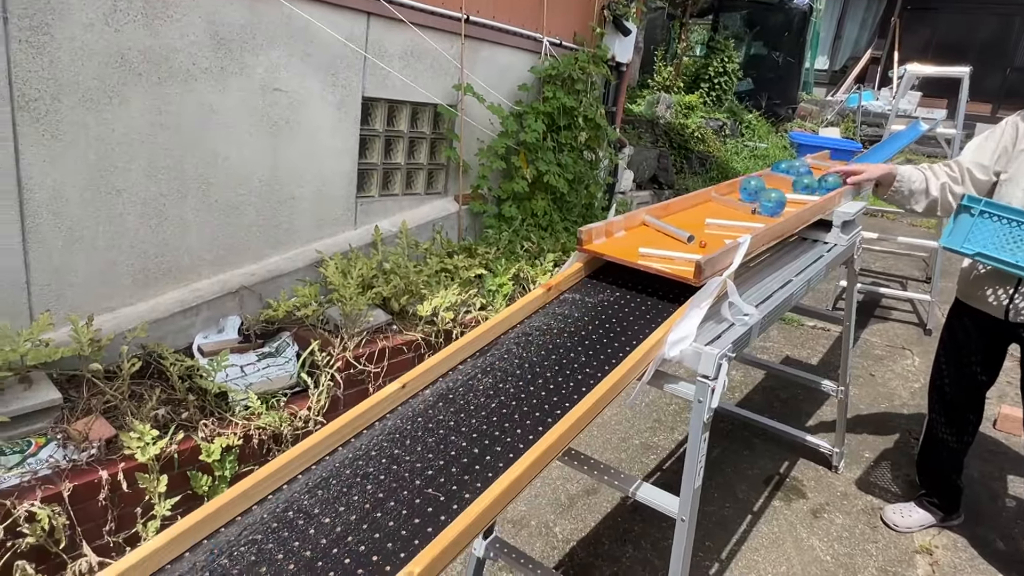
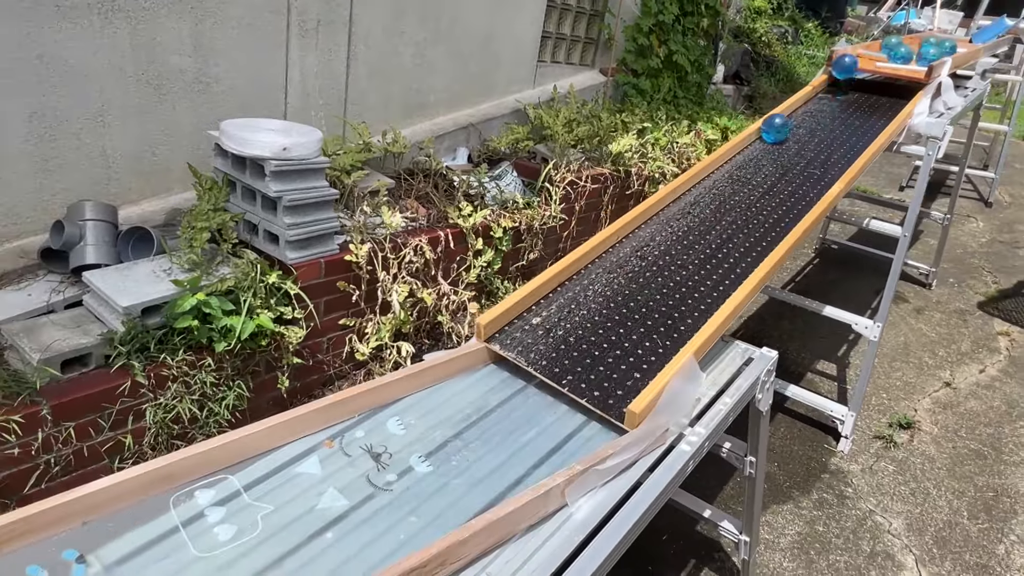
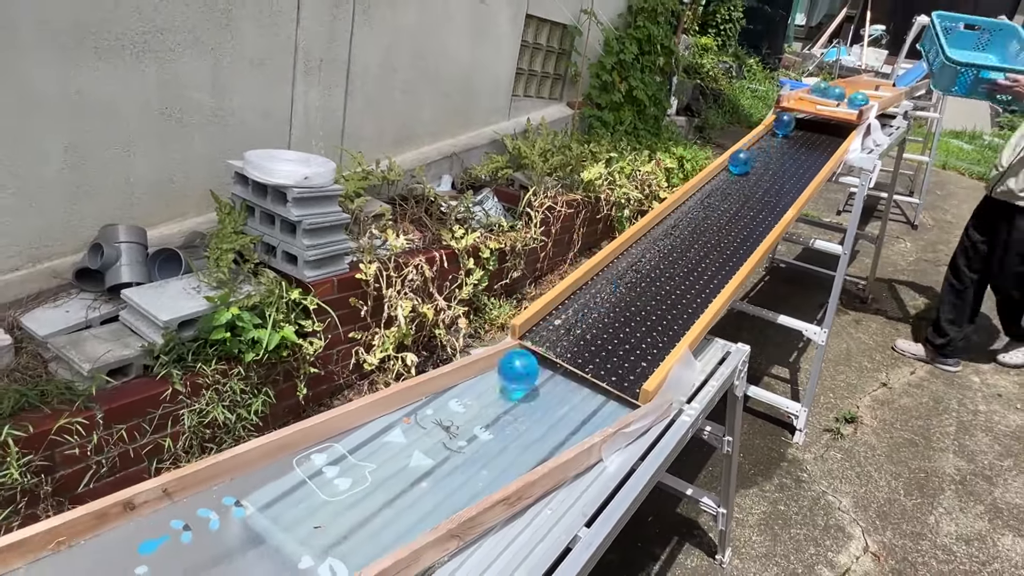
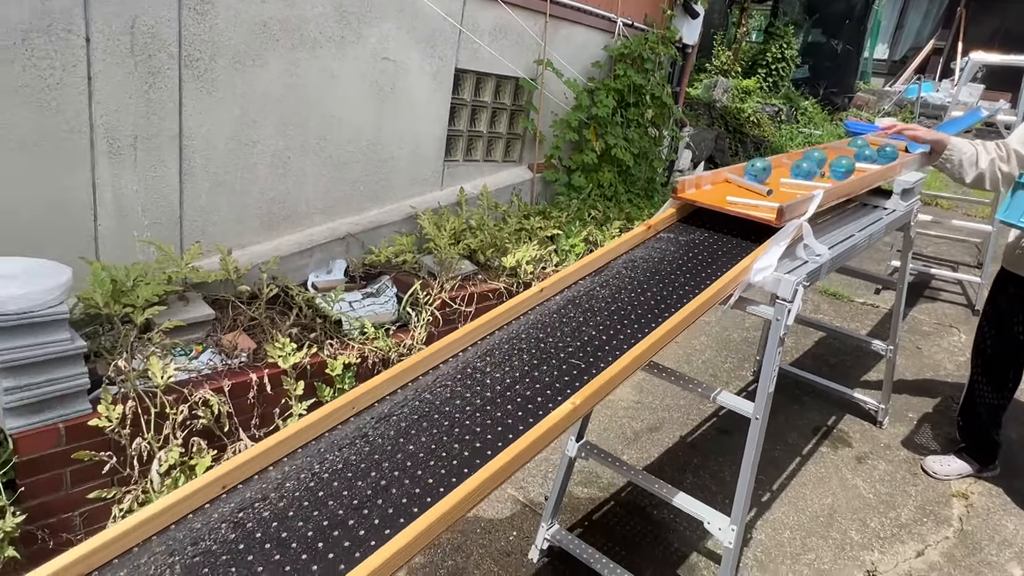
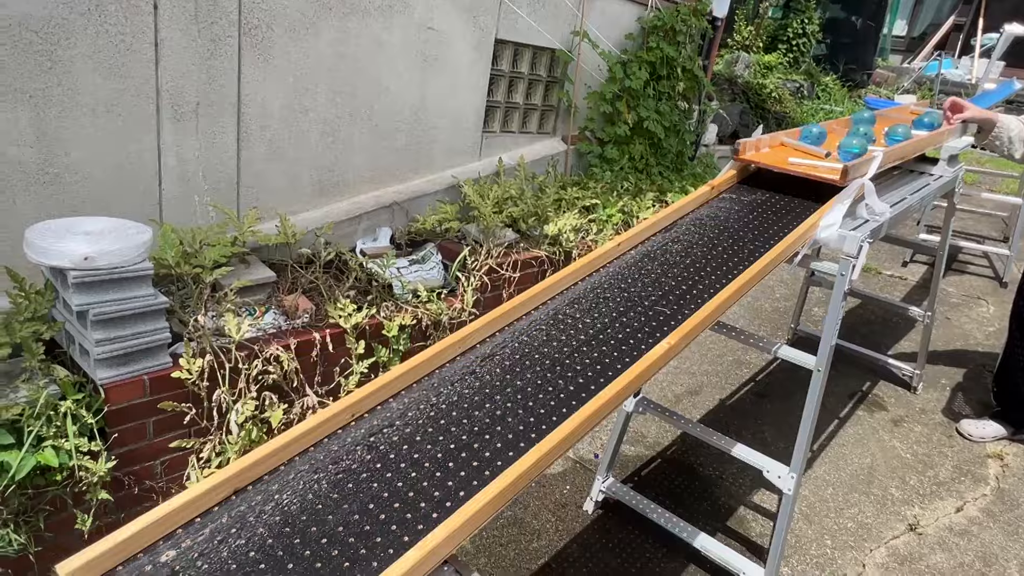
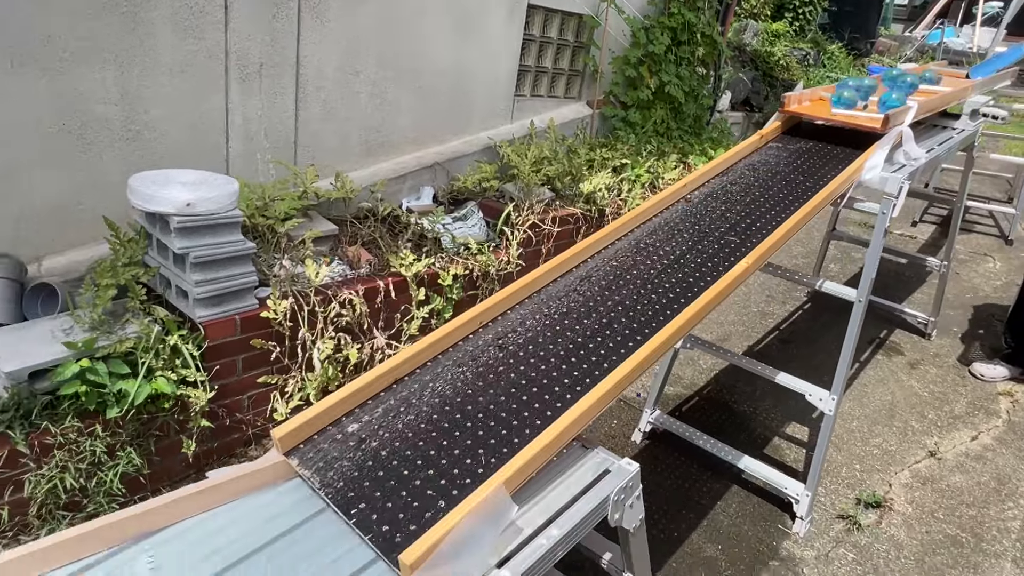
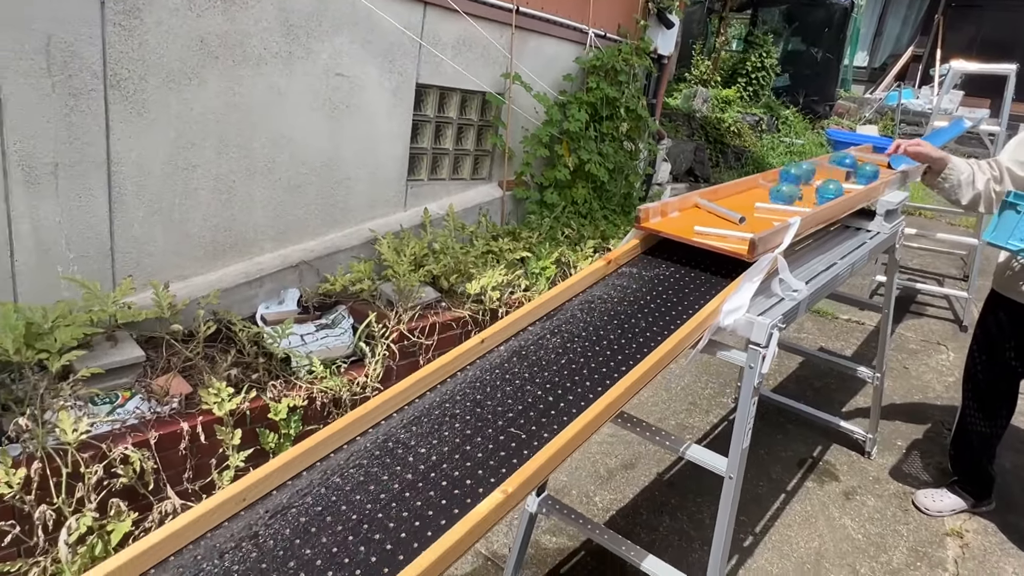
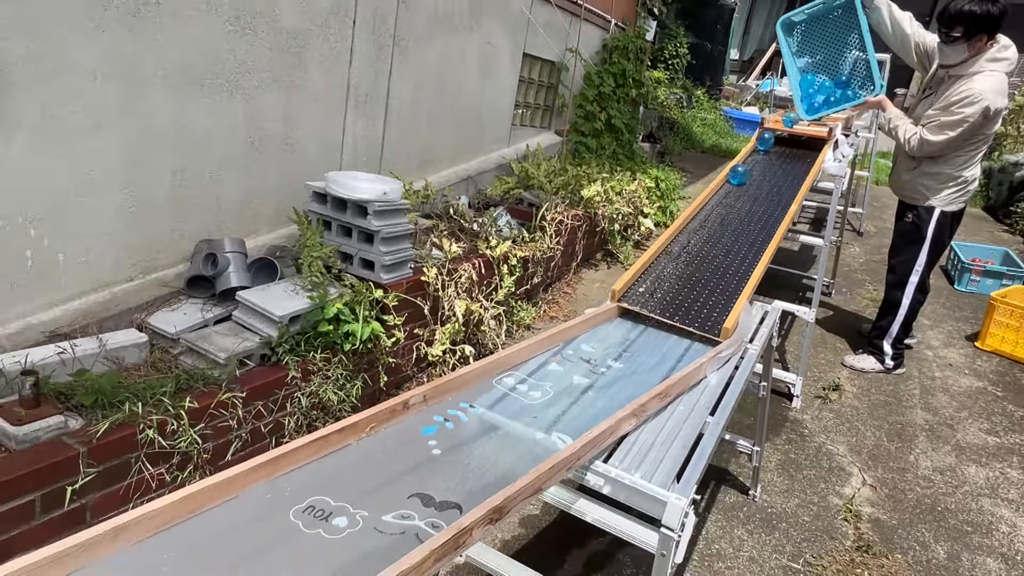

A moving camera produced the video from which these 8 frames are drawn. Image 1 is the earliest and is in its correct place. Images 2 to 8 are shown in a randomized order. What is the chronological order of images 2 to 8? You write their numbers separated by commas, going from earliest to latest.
7, 4, 5, 6, 2, 3, 8
